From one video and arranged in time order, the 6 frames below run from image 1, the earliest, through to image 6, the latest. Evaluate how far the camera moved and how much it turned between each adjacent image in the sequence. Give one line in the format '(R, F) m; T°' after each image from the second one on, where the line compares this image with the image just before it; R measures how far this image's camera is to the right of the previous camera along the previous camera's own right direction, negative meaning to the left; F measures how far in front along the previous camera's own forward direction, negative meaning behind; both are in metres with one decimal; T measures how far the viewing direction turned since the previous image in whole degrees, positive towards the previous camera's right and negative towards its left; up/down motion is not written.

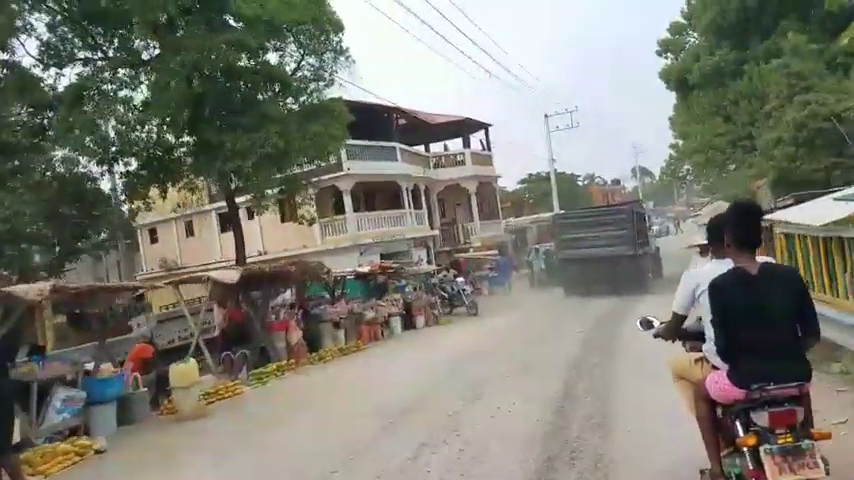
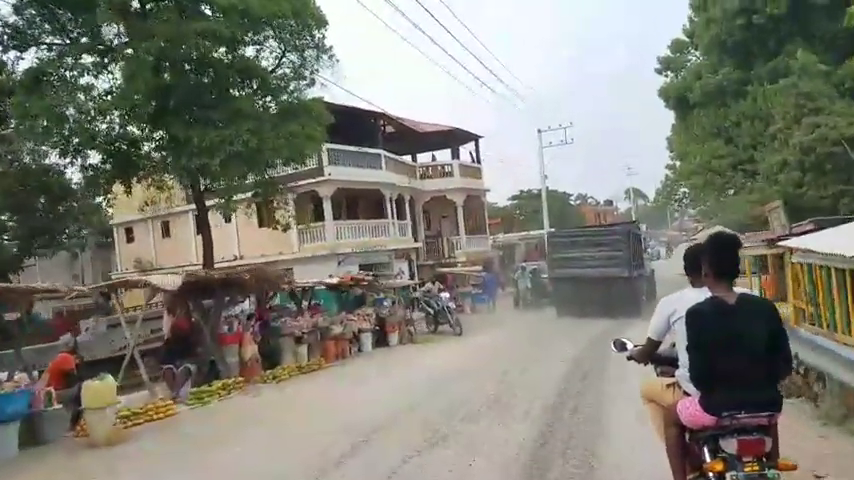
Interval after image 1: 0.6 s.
(+0.4, +0.9) m; +1°
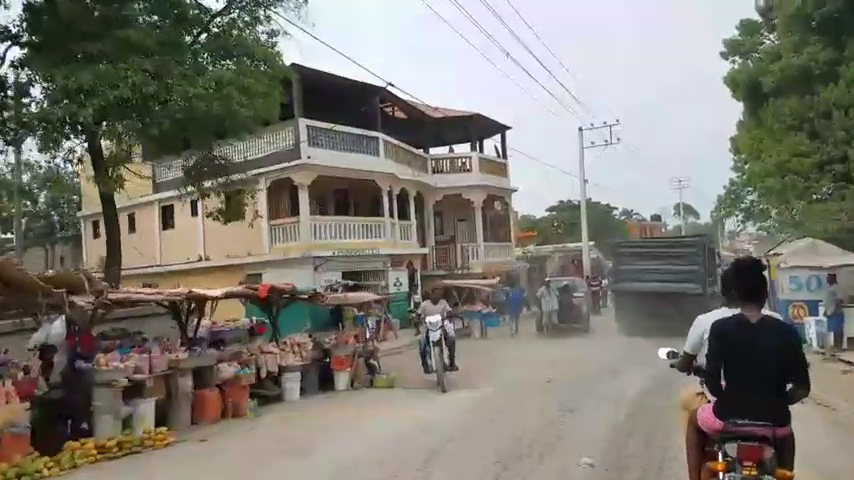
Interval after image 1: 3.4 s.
(+1.3, +5.1) m; -4°
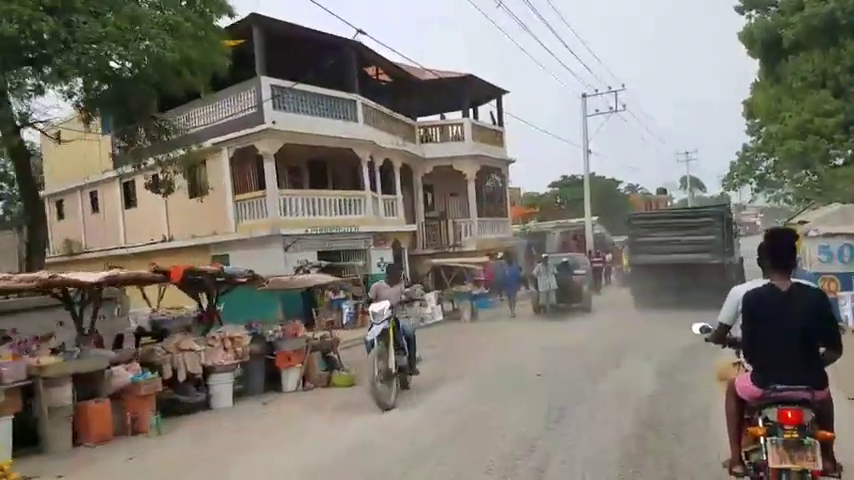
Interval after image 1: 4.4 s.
(+0.6, +1.9) m; 0°
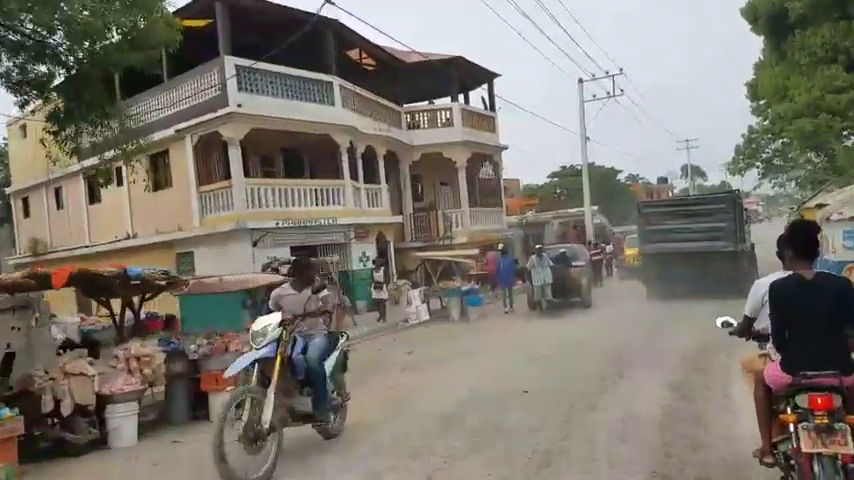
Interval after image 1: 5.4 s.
(+0.5, +1.5) m; 0°
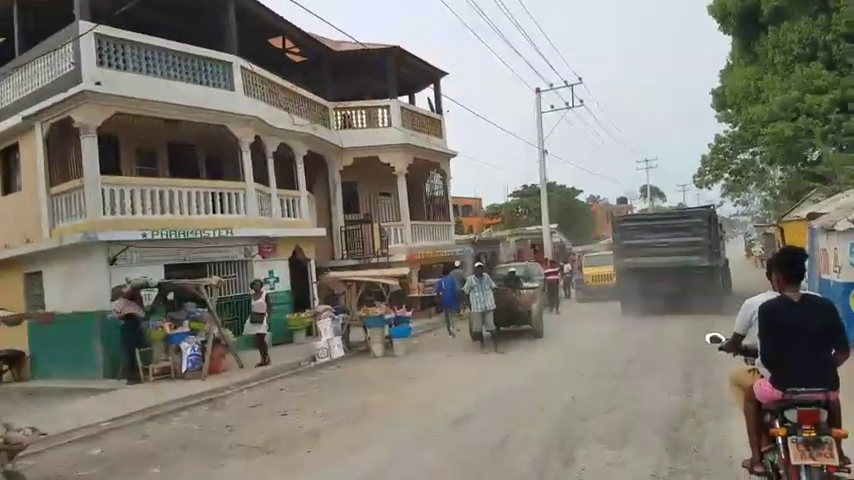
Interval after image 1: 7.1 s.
(+1.1, +3.0) m; +4°
